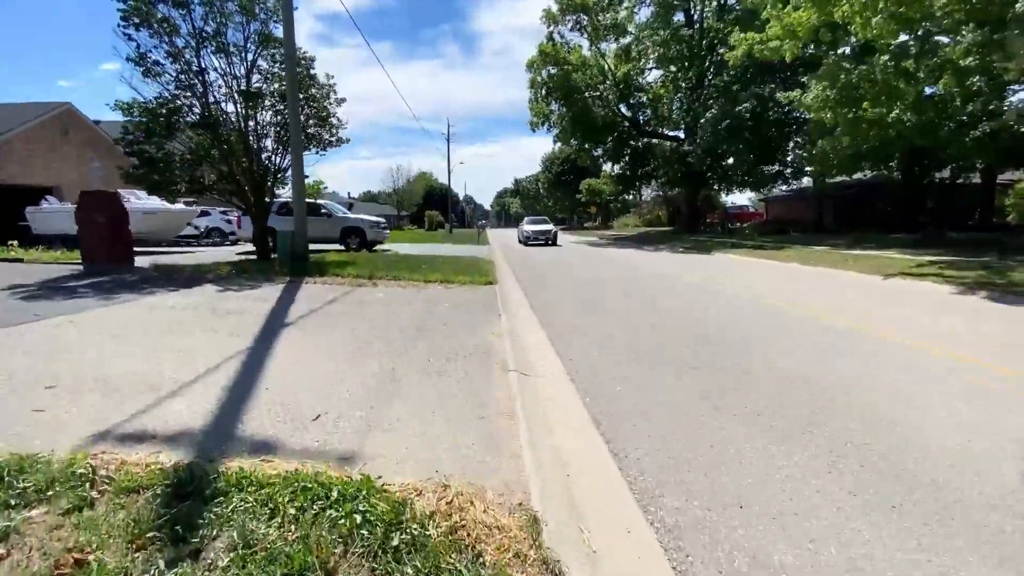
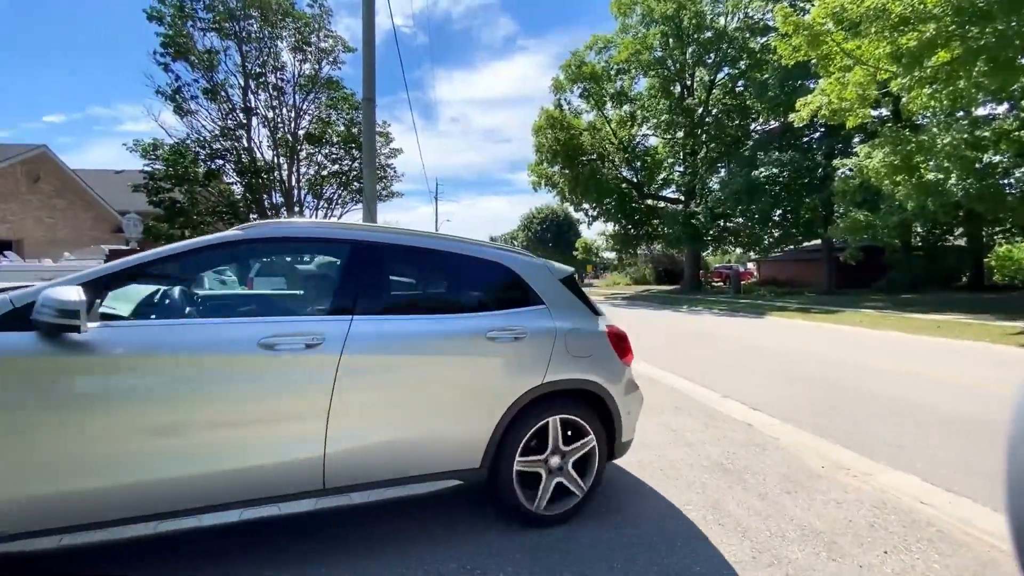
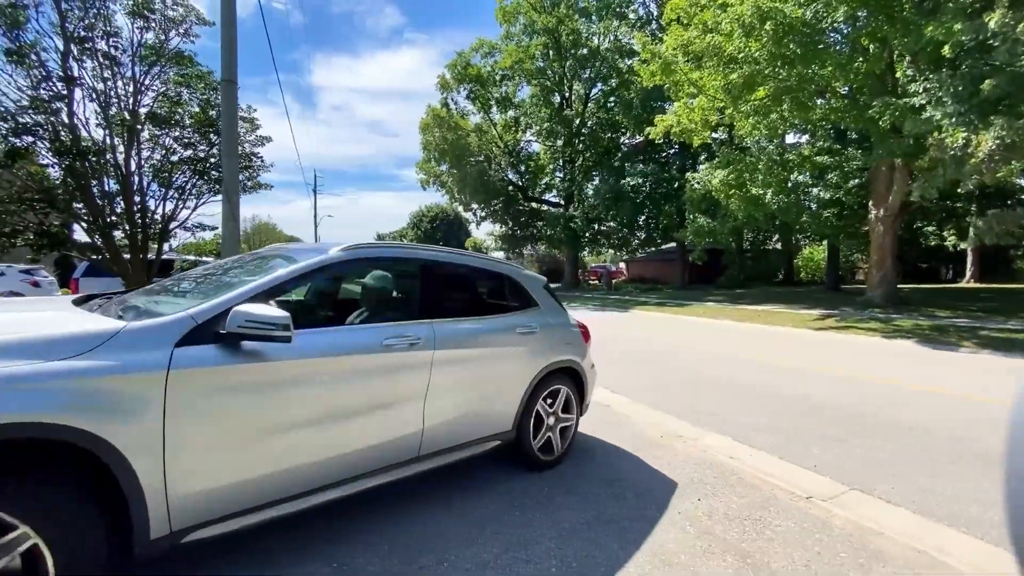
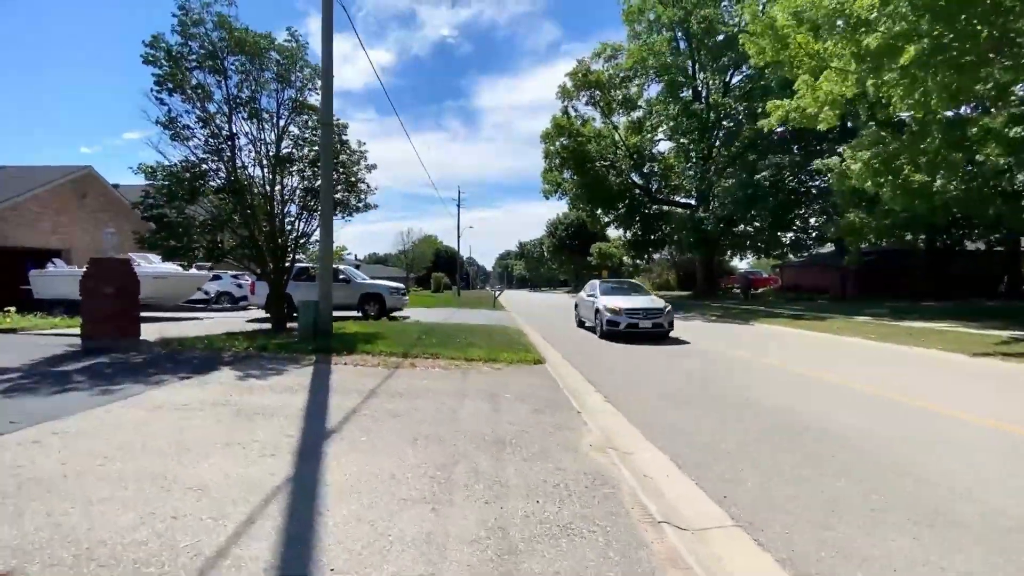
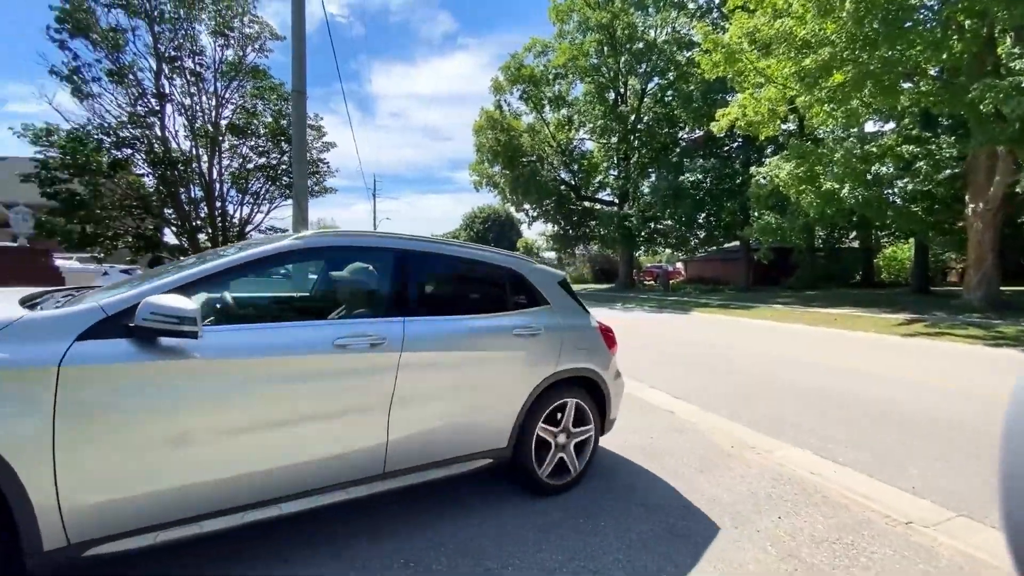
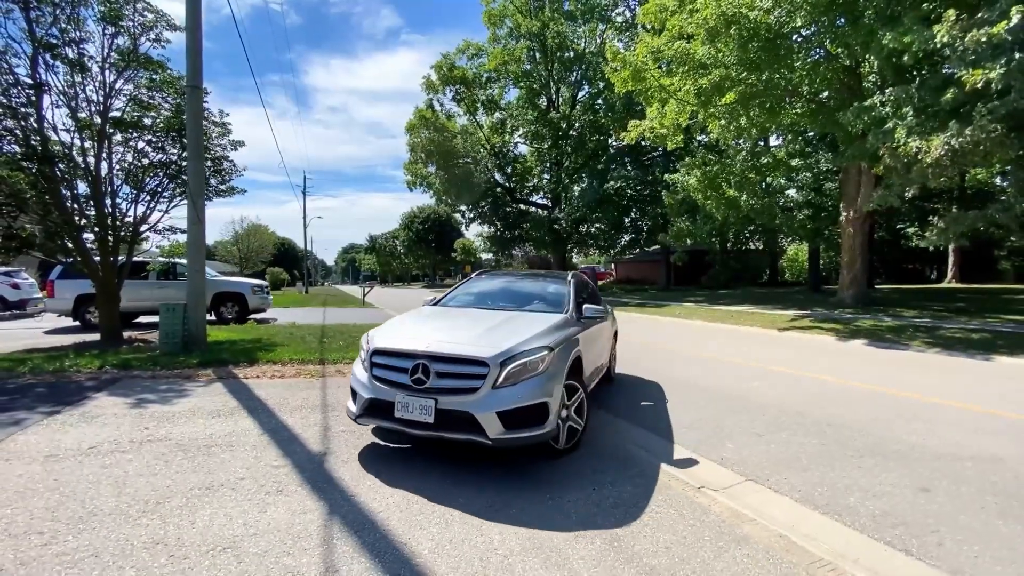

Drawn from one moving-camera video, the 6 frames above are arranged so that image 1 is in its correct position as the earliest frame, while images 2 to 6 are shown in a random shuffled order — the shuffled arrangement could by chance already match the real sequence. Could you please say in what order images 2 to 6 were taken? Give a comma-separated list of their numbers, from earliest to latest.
4, 6, 3, 5, 2
